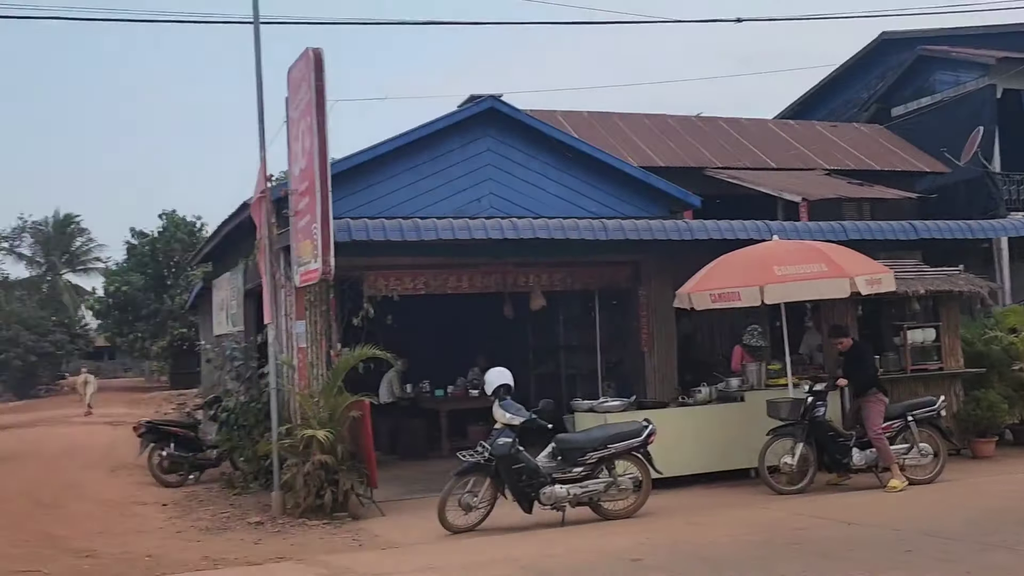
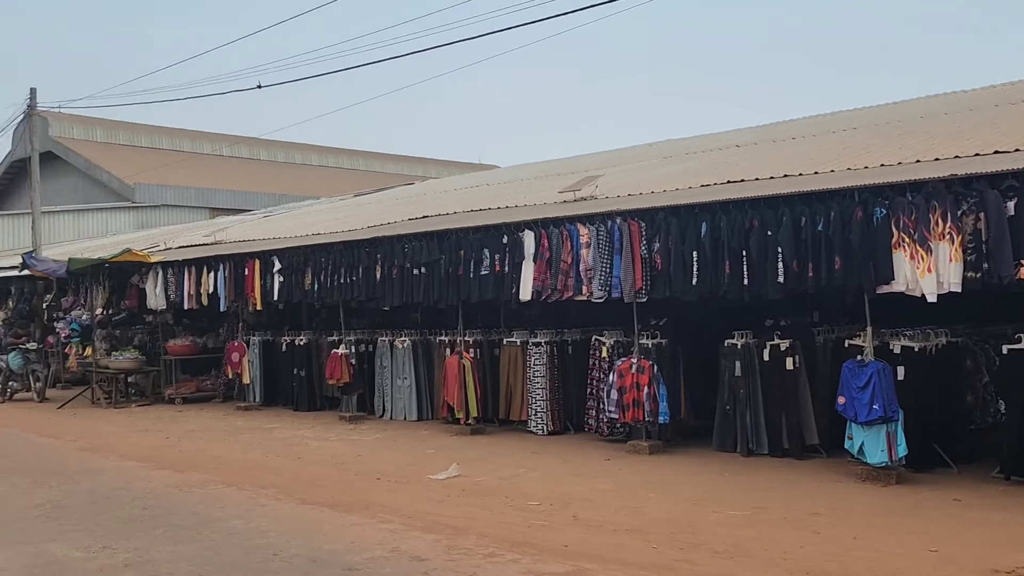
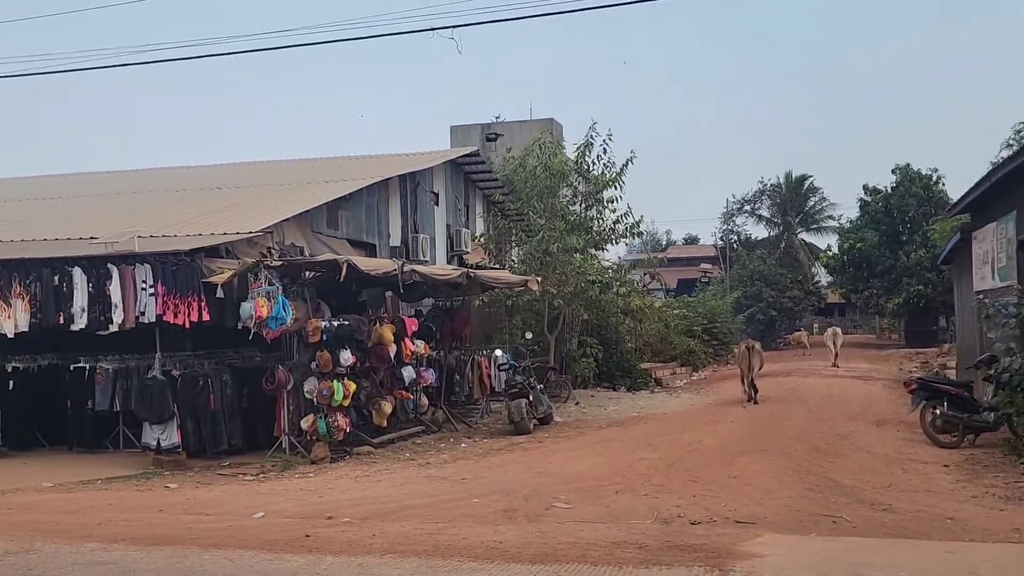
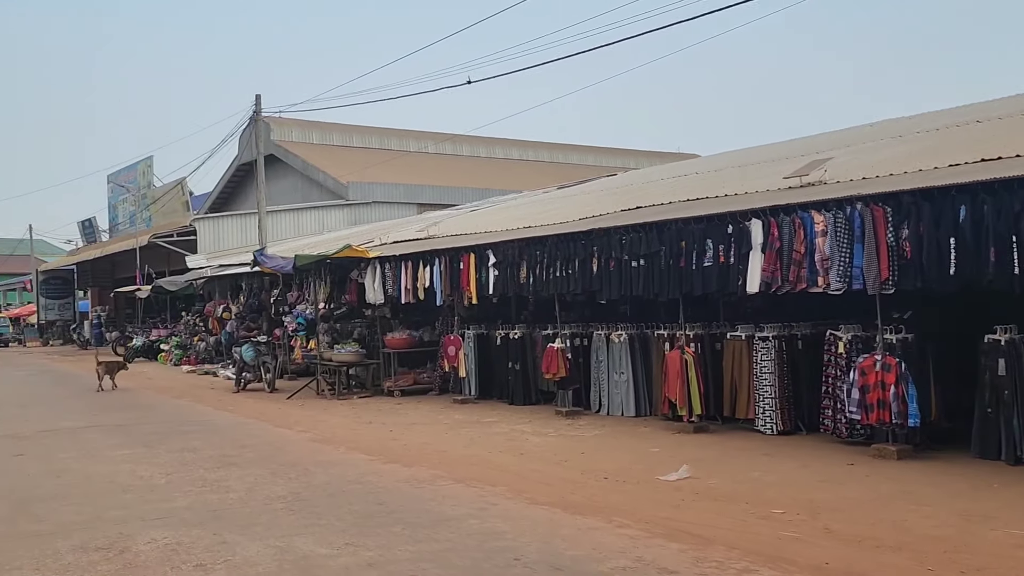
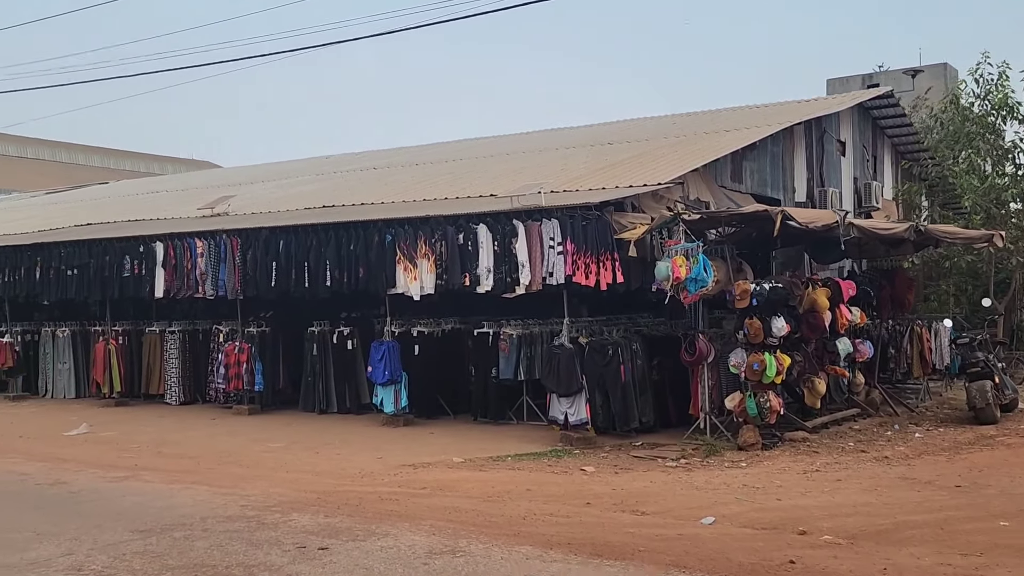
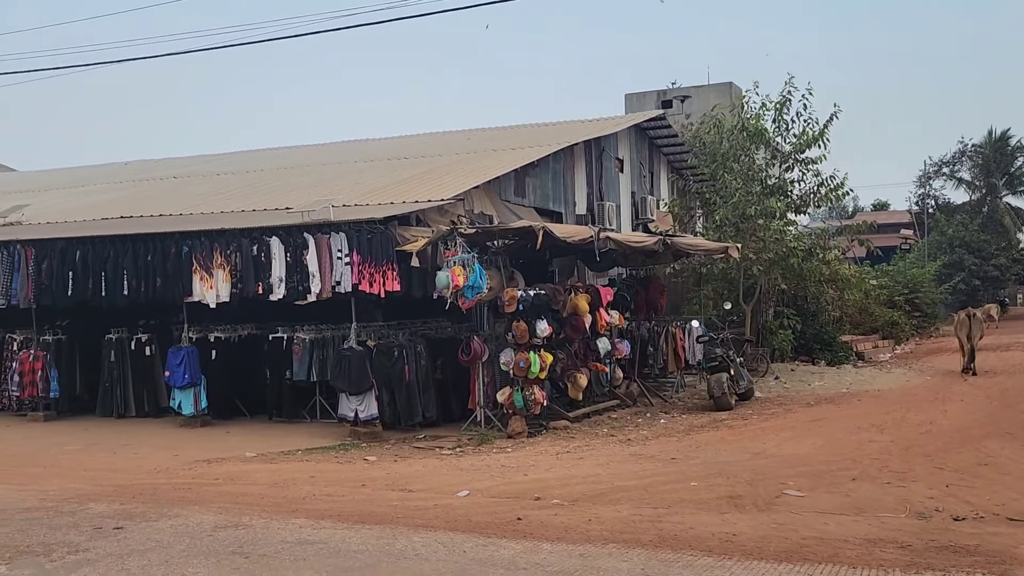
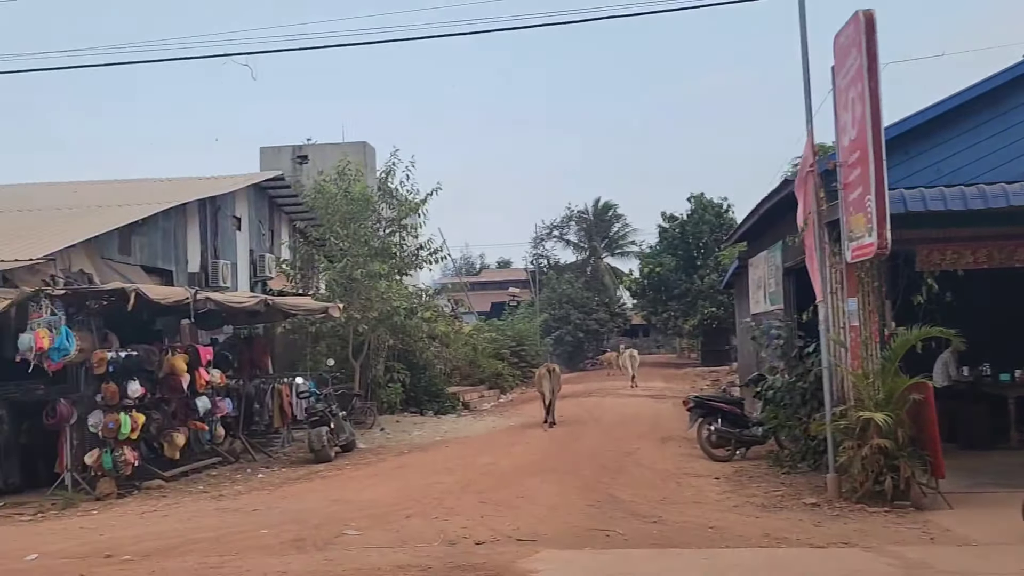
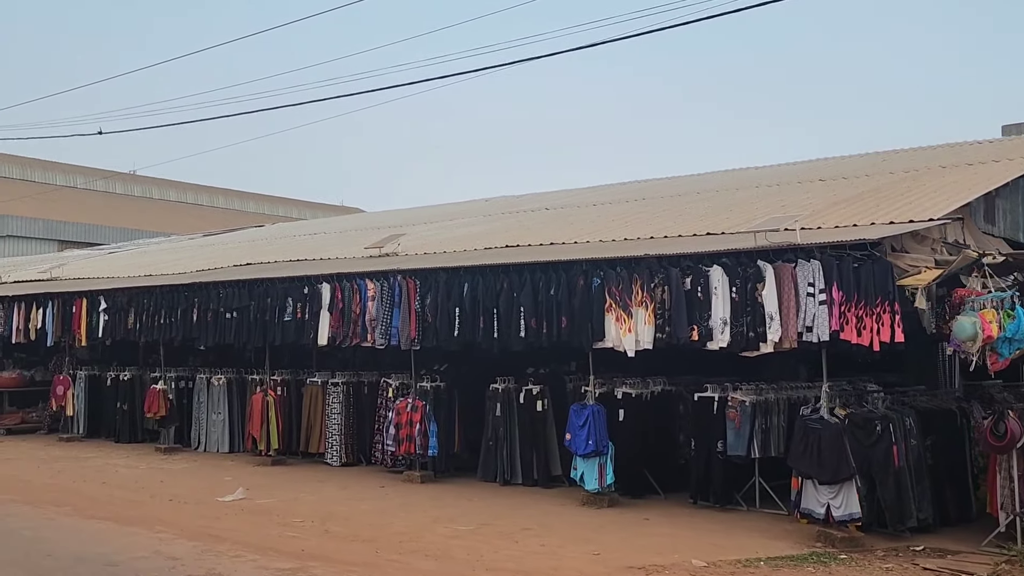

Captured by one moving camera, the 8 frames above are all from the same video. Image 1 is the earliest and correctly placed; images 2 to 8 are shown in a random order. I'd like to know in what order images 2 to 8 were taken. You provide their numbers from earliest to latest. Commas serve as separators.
7, 3, 6, 5, 8, 2, 4
